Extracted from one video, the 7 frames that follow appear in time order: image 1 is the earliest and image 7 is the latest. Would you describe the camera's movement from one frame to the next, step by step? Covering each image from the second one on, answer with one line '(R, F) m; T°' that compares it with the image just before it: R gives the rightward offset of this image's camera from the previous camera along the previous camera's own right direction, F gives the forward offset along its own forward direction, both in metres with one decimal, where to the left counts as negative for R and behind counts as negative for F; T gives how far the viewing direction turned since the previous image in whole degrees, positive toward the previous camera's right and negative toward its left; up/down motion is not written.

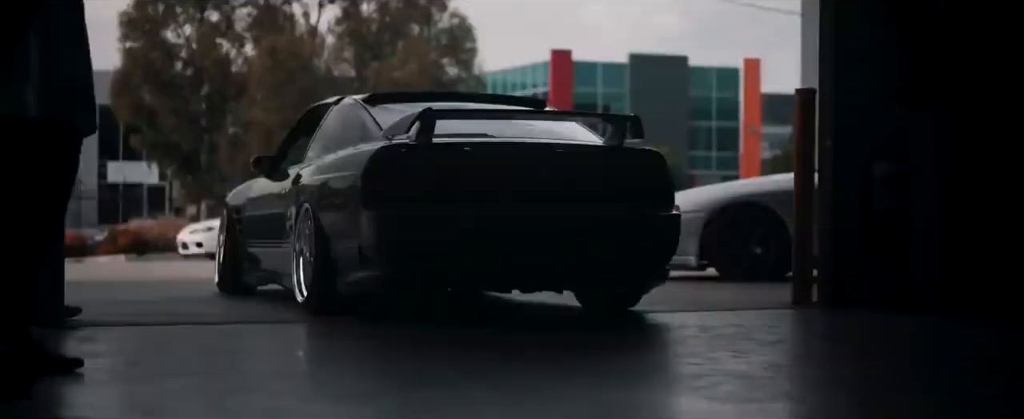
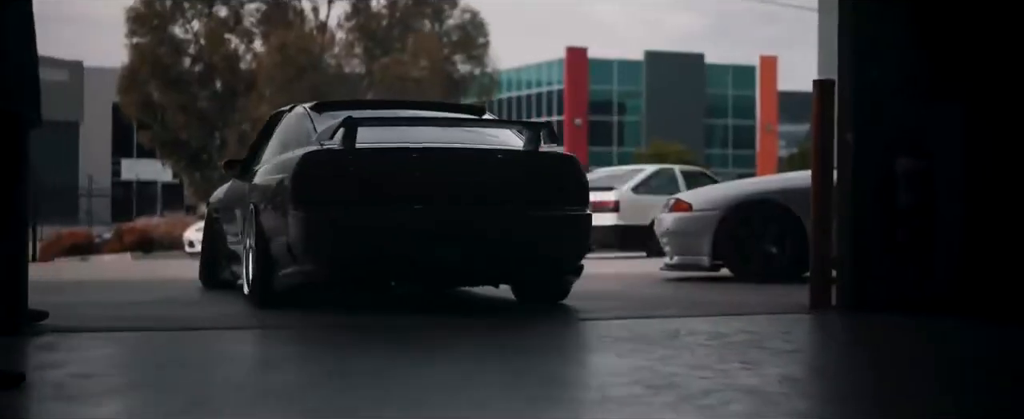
(+0.1, +0.4) m; -1°
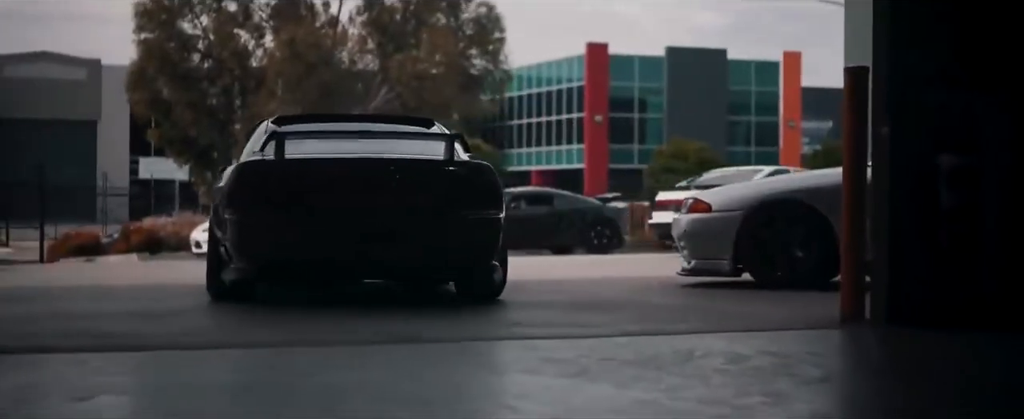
(+0.1, +0.7) m; -1°
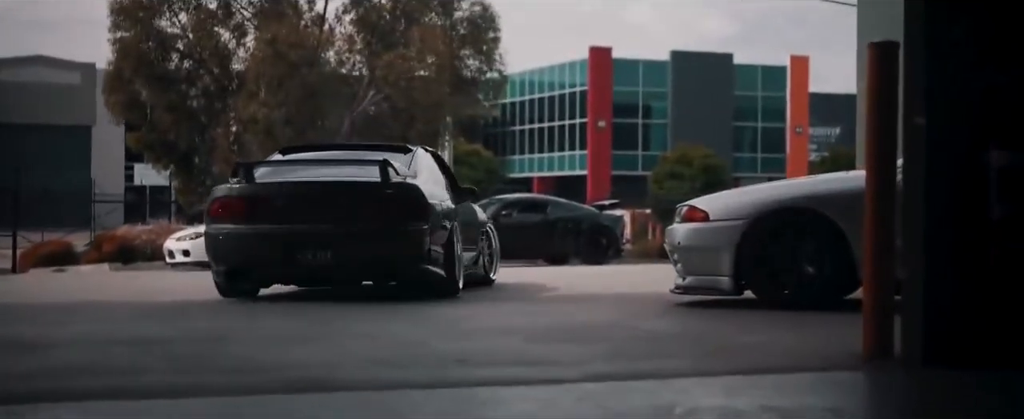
(+0.2, +1.2) m; 0°
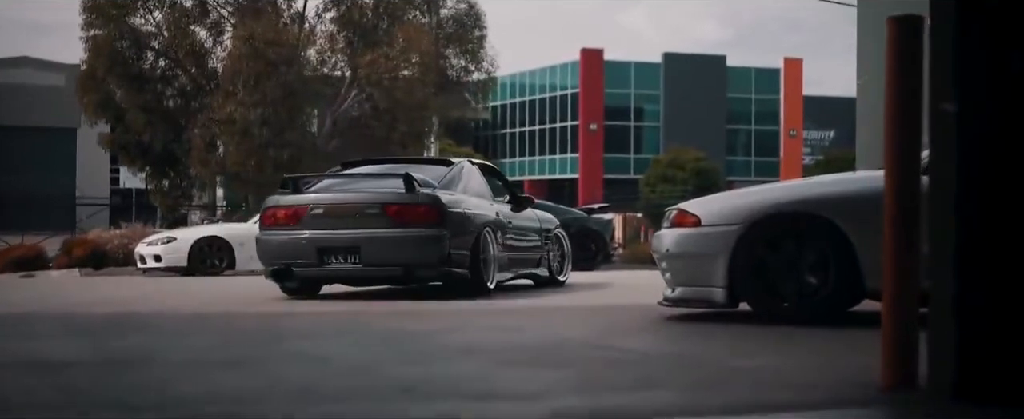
(+0.1, +0.8) m; 0°
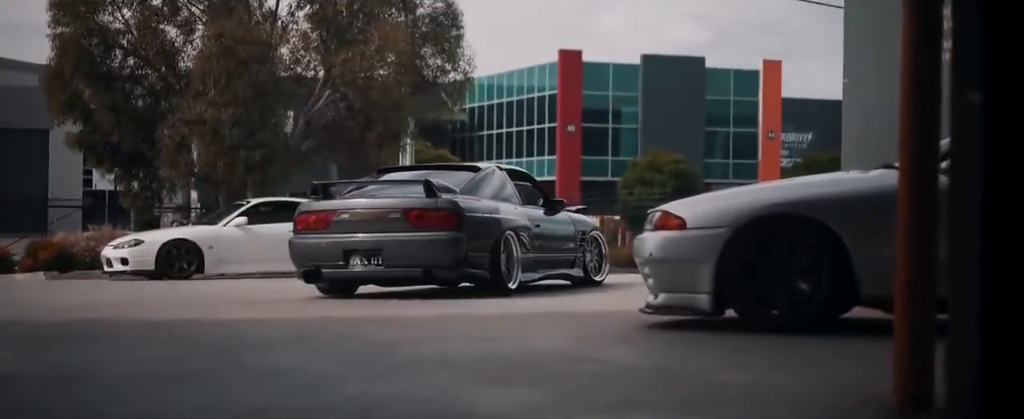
(0.0, +0.4) m; +1°
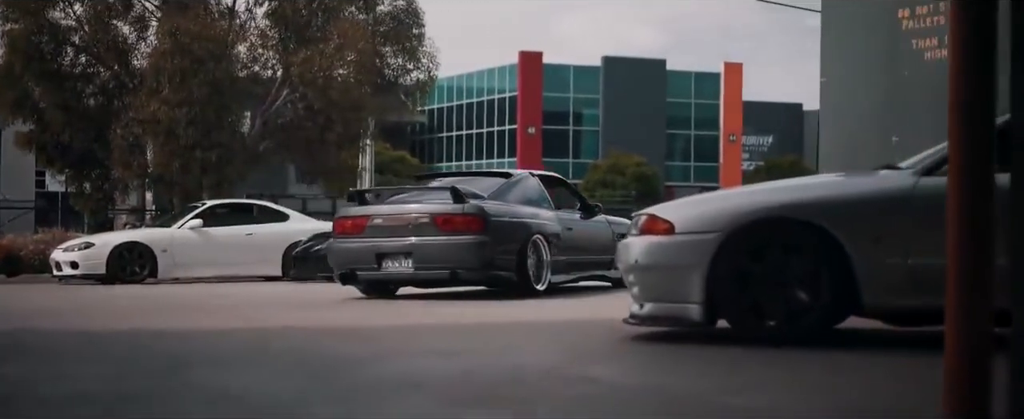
(-0.1, +0.5) m; +2°
